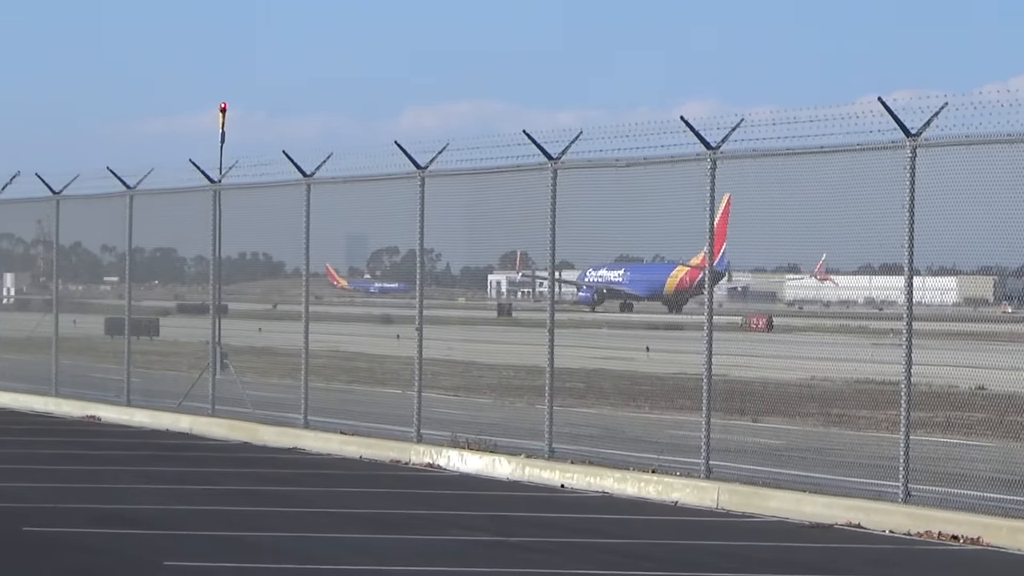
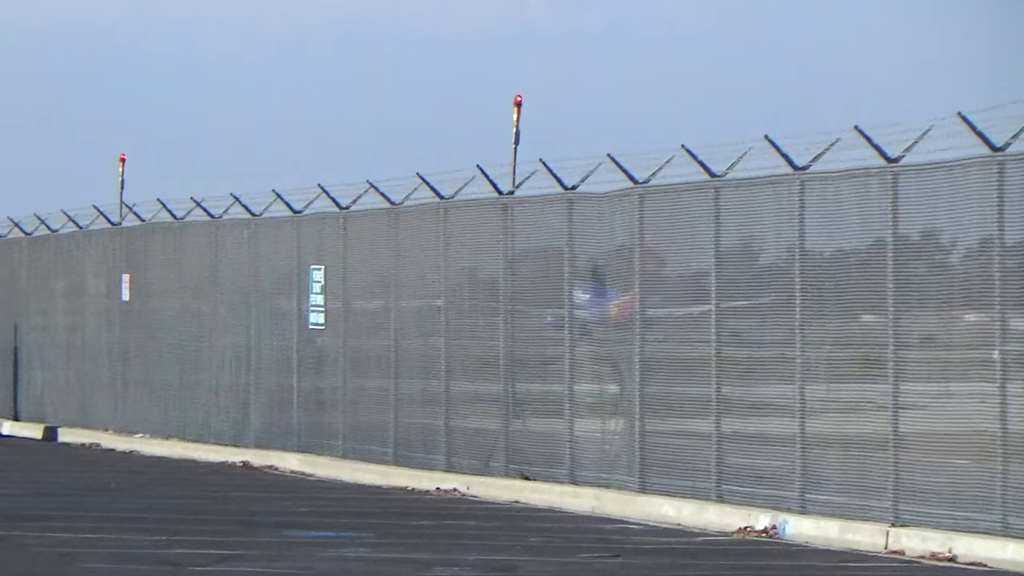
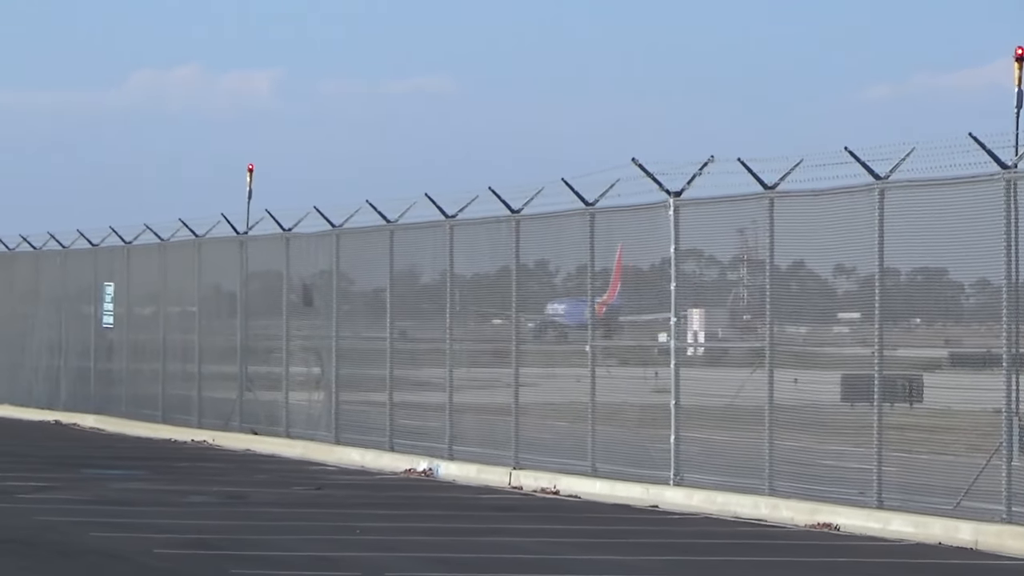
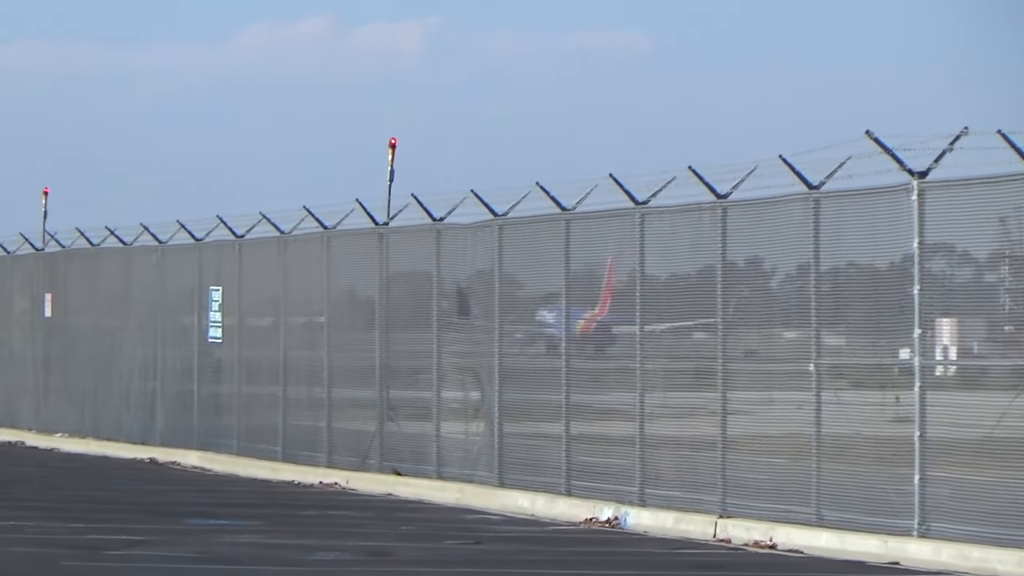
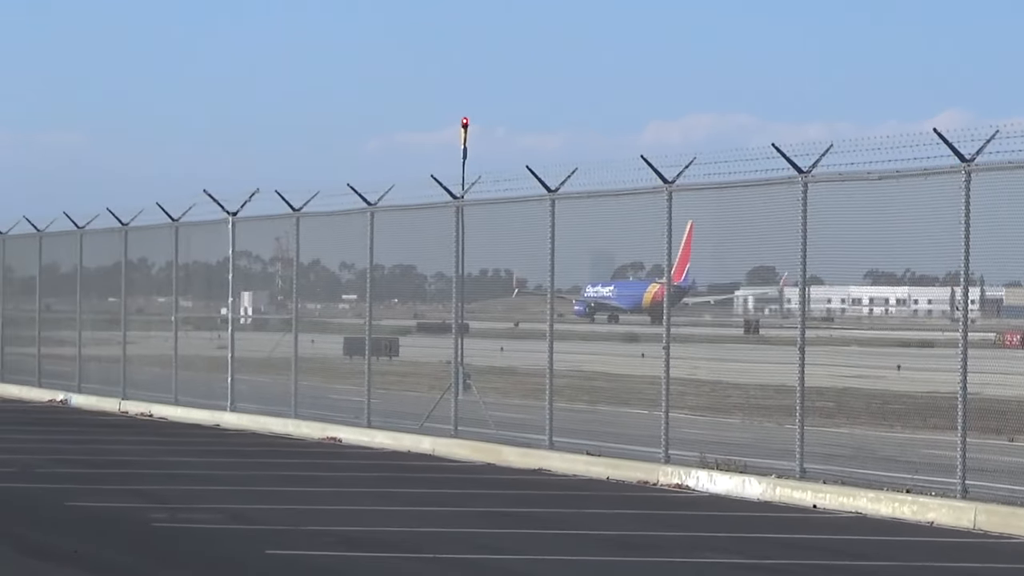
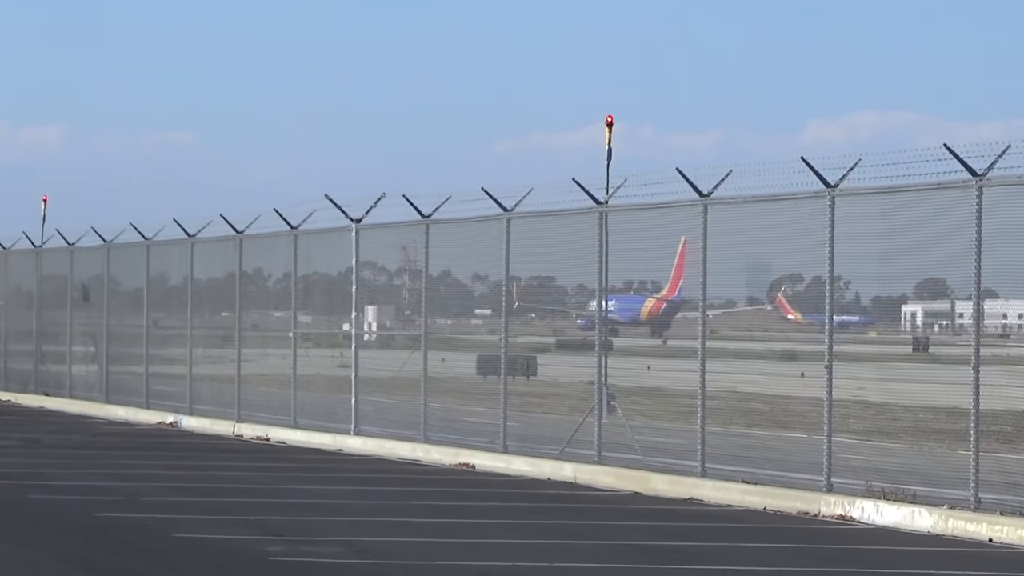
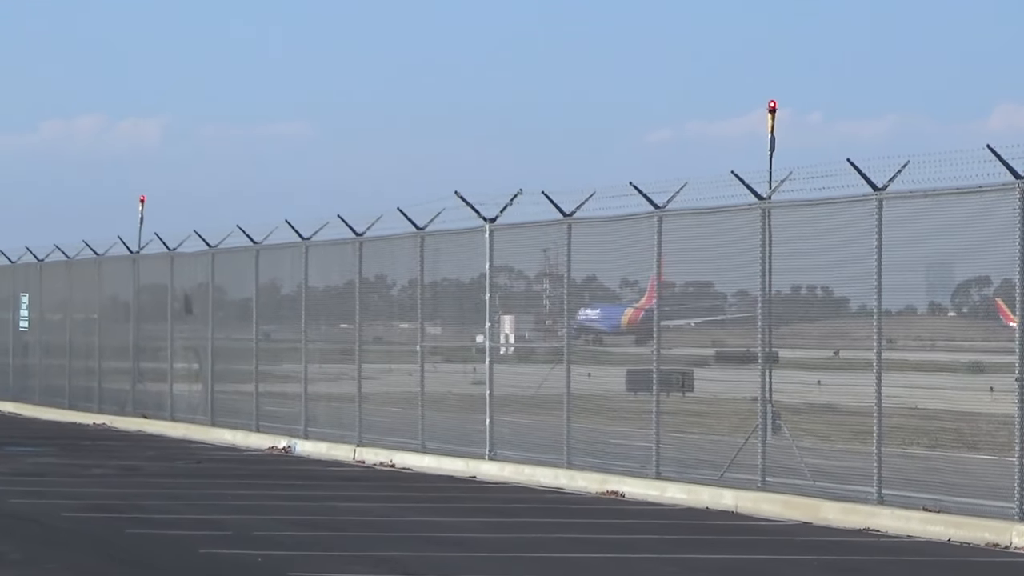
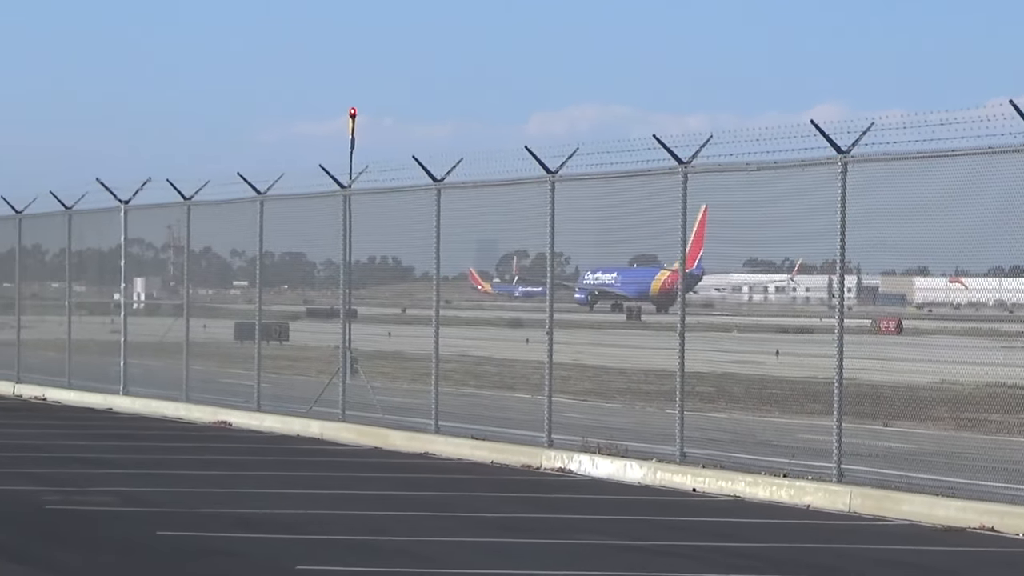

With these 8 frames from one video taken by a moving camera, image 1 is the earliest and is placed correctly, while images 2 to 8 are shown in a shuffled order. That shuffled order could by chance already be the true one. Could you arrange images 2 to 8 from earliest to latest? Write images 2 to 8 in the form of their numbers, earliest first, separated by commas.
8, 5, 6, 7, 3, 4, 2
